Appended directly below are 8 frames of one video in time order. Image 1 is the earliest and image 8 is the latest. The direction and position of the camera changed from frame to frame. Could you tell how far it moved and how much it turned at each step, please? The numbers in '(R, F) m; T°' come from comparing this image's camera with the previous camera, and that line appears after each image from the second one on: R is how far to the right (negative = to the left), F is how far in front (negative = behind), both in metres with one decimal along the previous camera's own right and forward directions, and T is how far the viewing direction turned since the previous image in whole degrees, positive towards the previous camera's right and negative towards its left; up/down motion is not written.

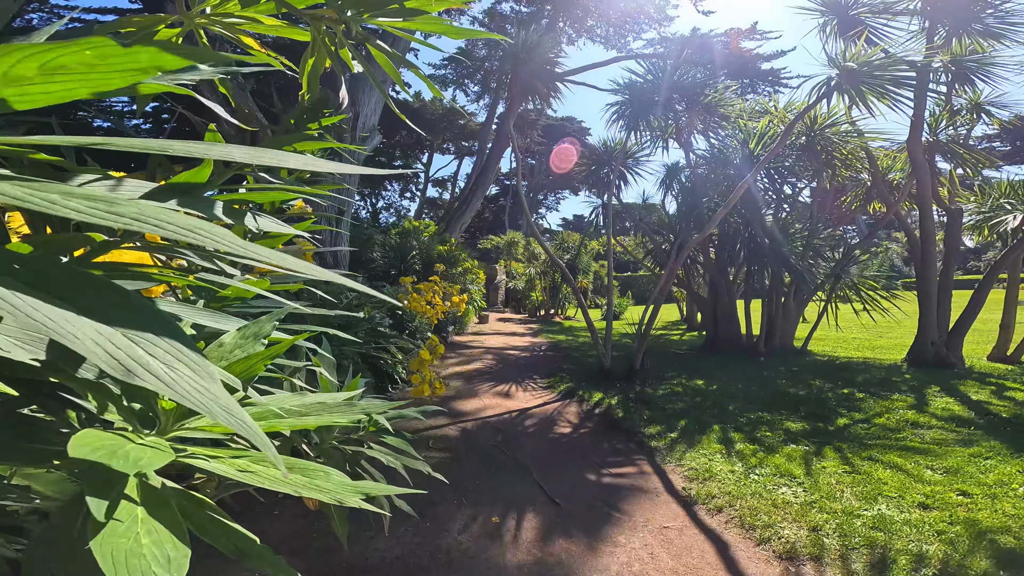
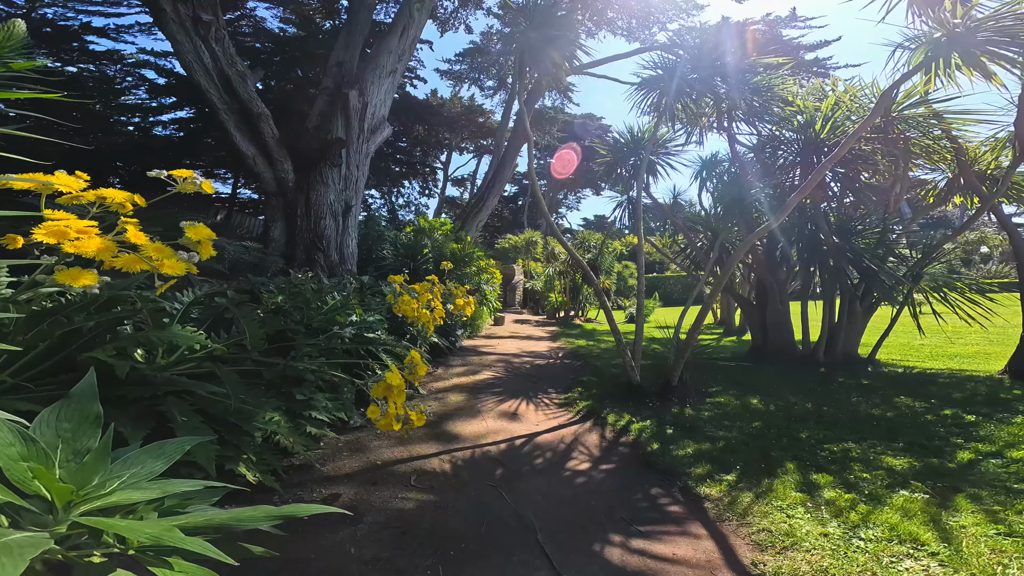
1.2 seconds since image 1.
(+0.2, +0.8) m; -4°
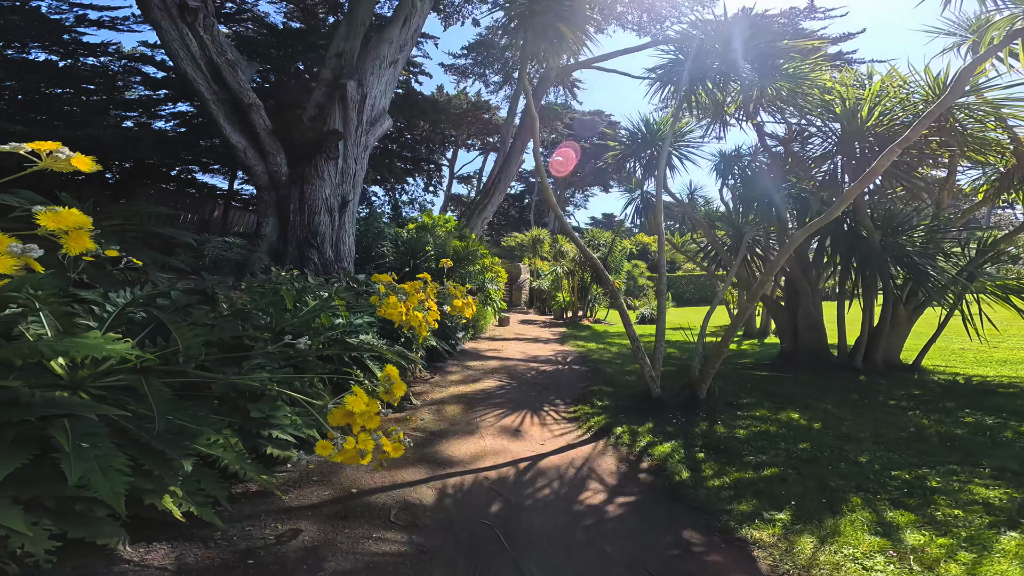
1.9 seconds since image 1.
(+0.1, +0.5) m; -1°
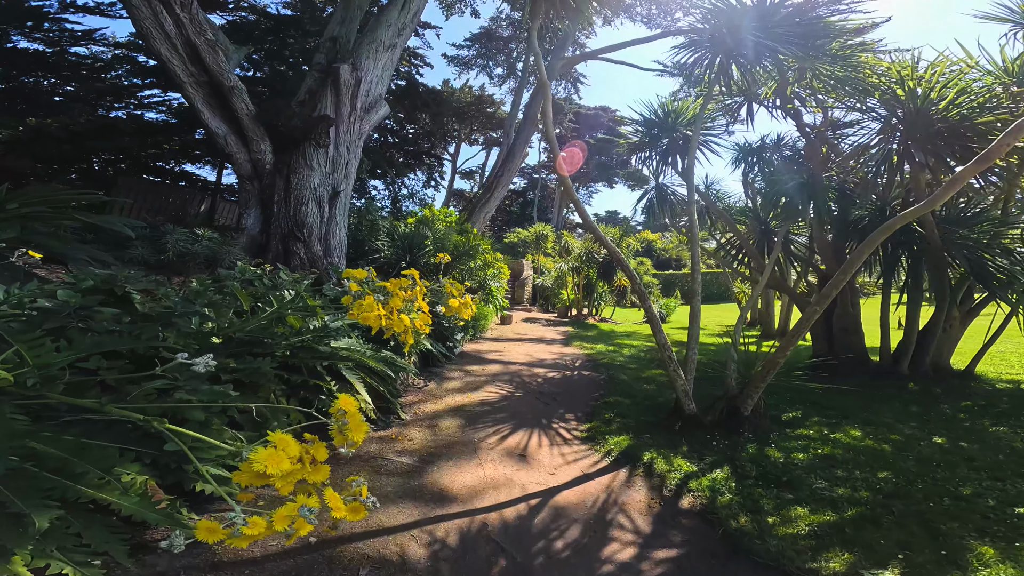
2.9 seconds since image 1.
(0.0, +0.5) m; 0°
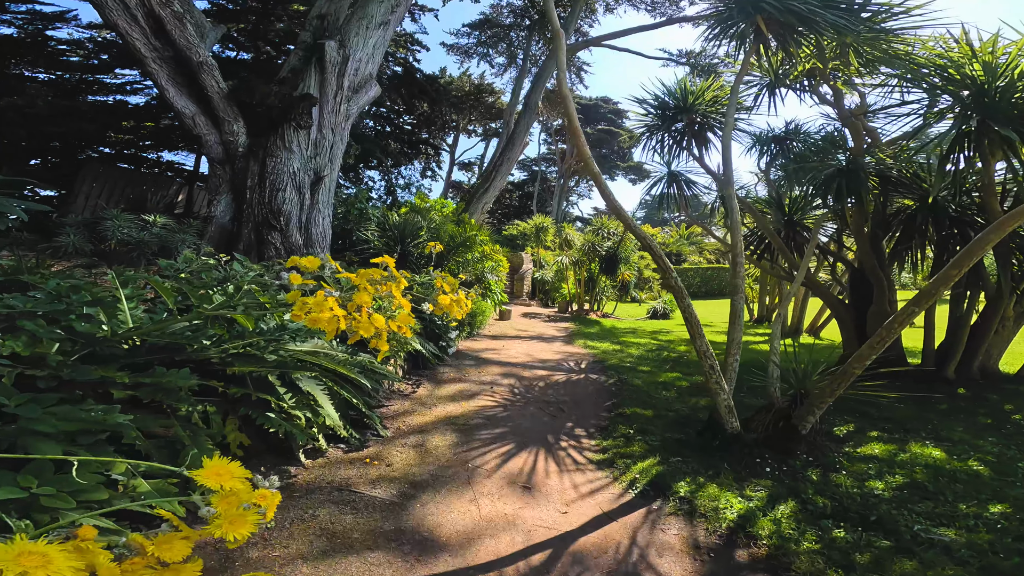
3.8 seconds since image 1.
(0.0, +0.5) m; 0°
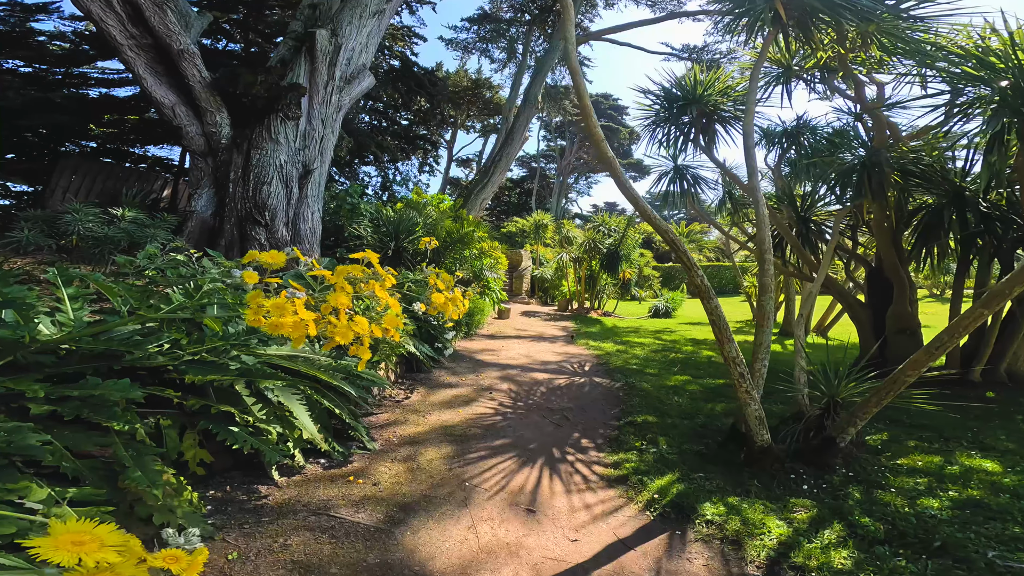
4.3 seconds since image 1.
(0.0, +0.3) m; 0°
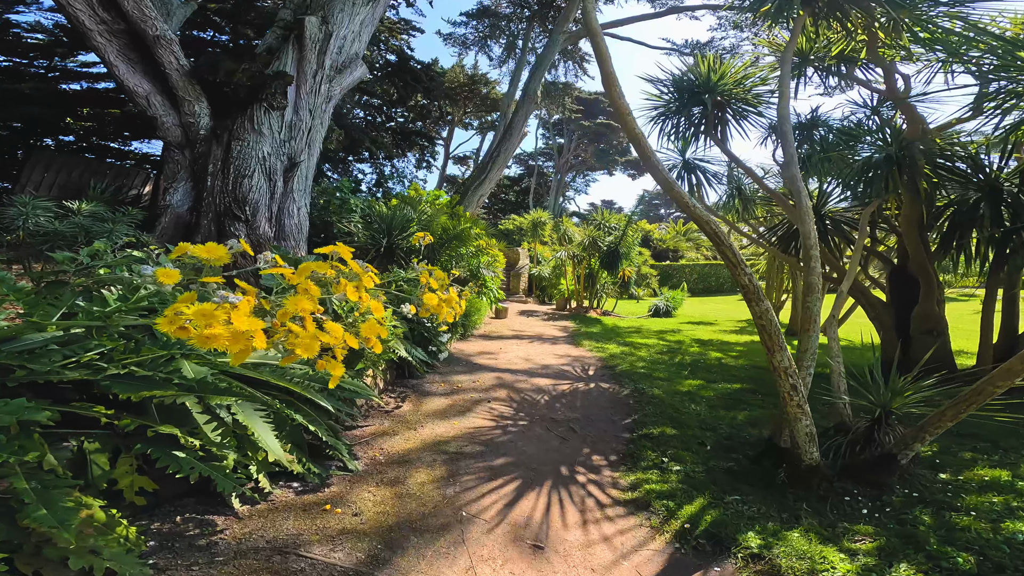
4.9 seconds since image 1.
(0.0, +0.3) m; +1°
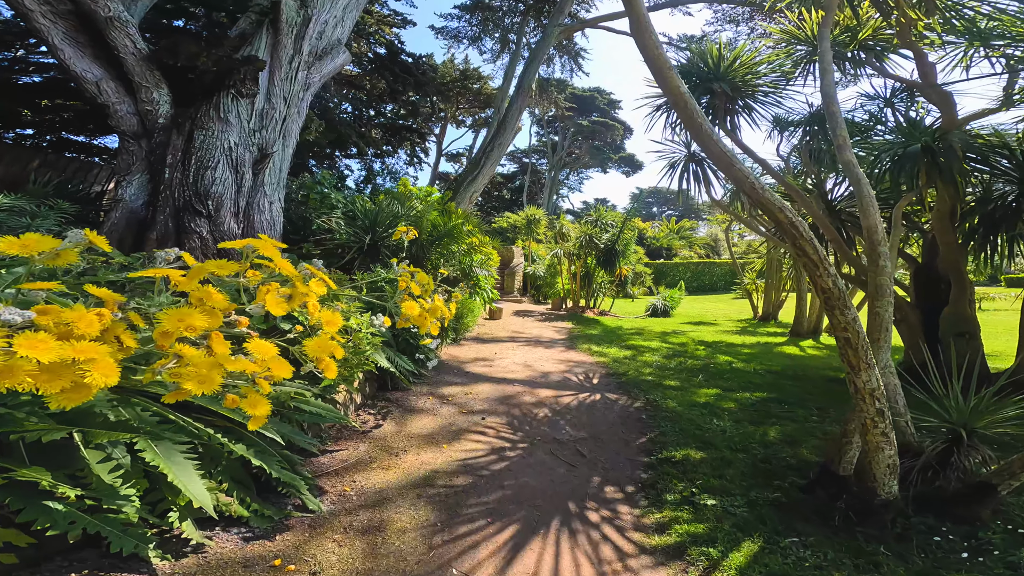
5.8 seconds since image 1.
(0.0, +0.4) m; +1°
